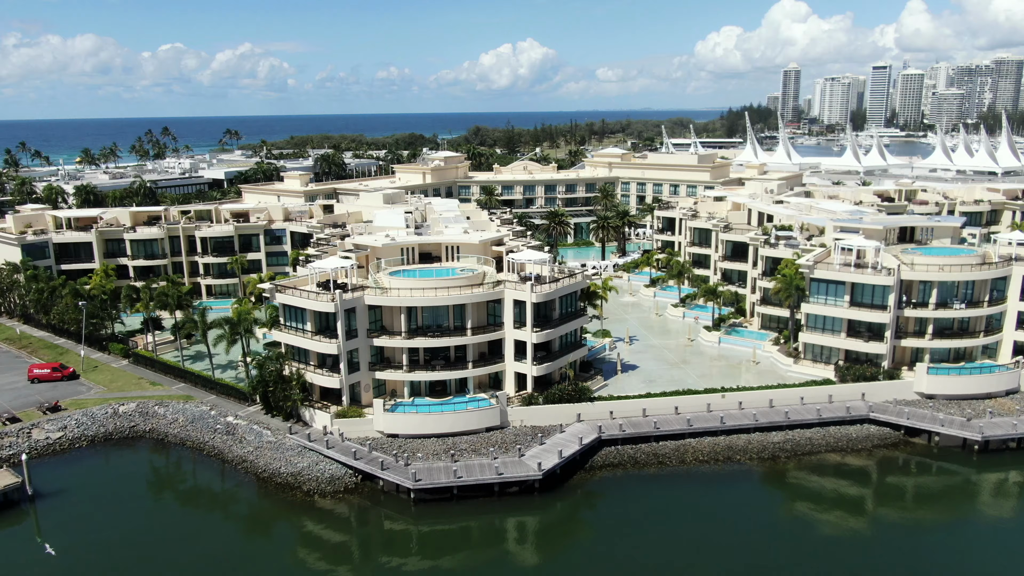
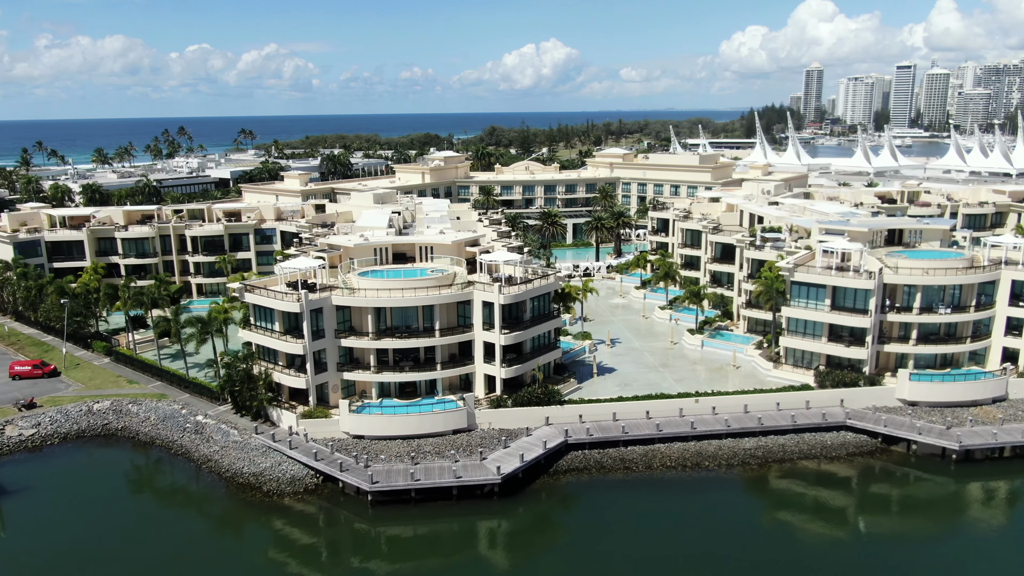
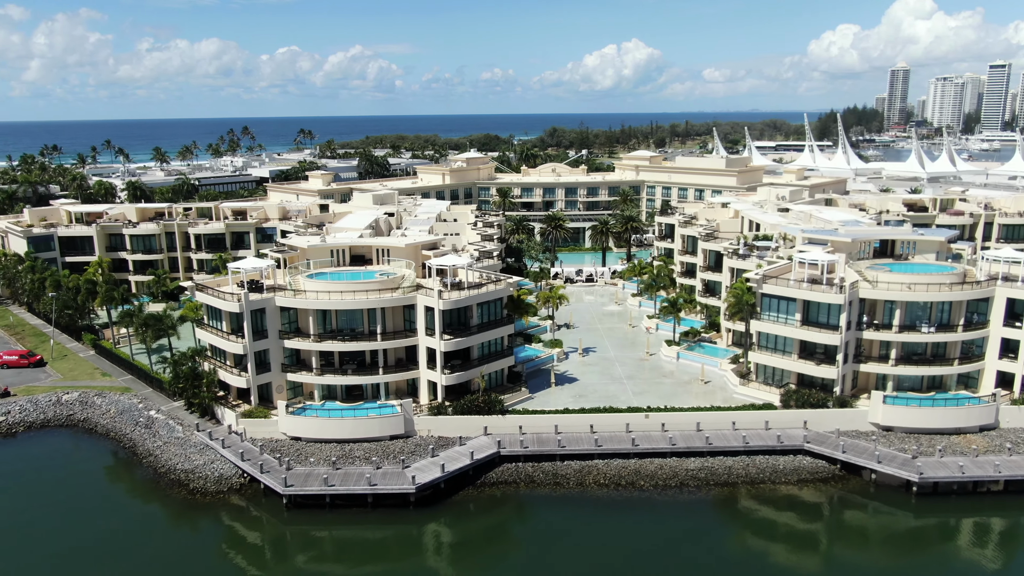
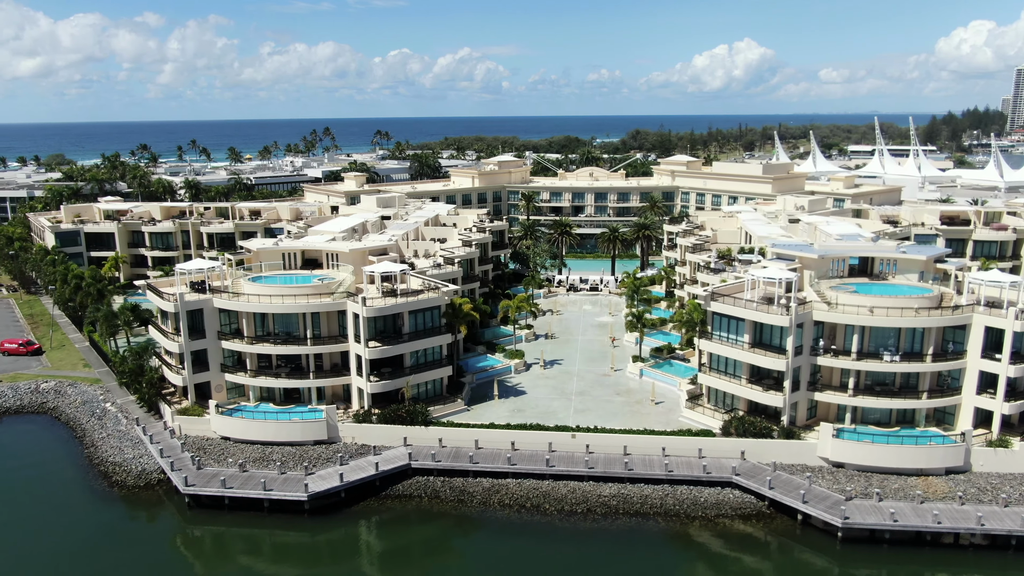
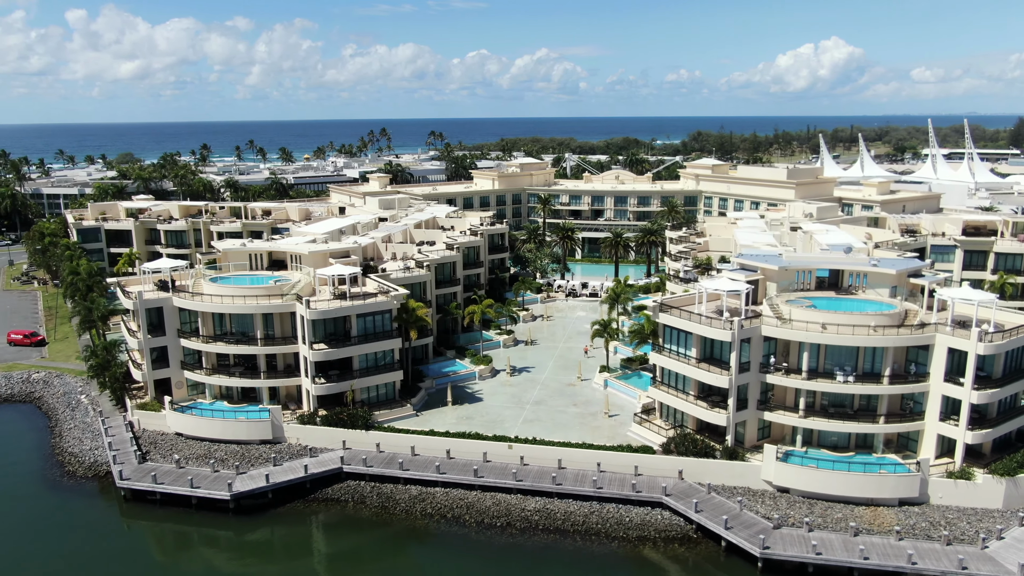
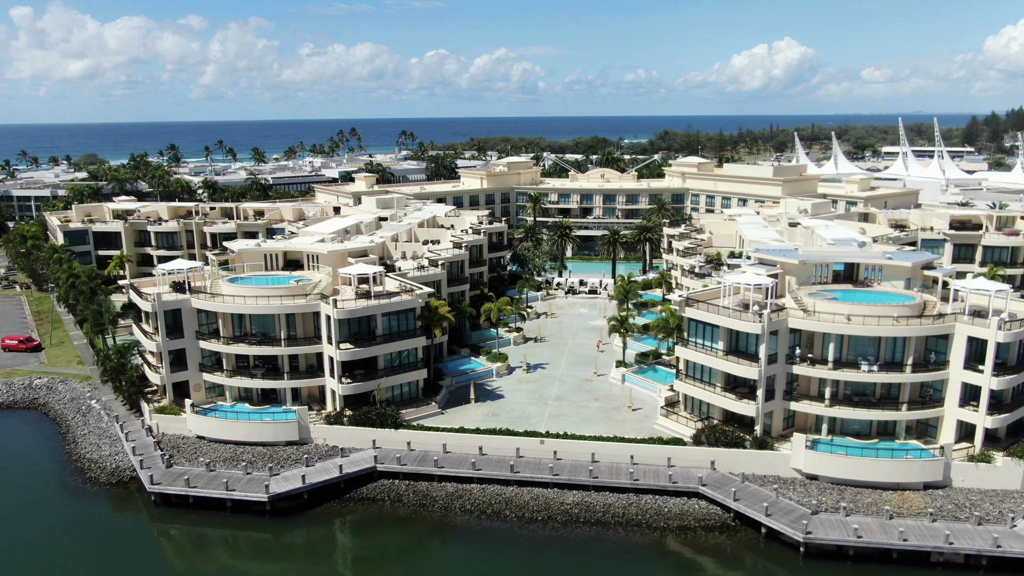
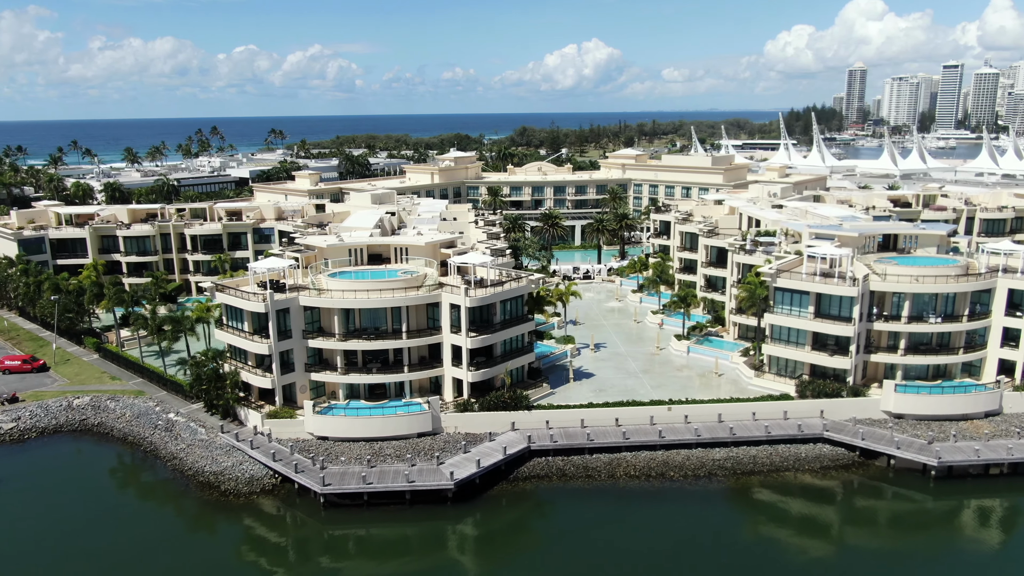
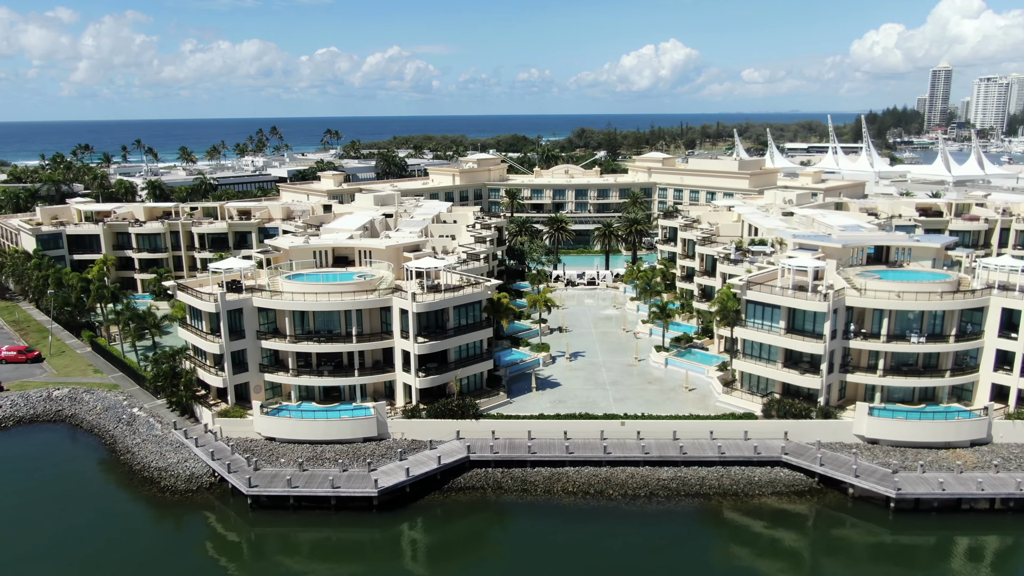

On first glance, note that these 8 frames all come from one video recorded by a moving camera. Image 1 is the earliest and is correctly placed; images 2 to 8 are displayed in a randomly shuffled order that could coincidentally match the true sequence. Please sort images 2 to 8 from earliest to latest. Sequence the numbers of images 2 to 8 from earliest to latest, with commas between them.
2, 7, 3, 8, 4, 6, 5
